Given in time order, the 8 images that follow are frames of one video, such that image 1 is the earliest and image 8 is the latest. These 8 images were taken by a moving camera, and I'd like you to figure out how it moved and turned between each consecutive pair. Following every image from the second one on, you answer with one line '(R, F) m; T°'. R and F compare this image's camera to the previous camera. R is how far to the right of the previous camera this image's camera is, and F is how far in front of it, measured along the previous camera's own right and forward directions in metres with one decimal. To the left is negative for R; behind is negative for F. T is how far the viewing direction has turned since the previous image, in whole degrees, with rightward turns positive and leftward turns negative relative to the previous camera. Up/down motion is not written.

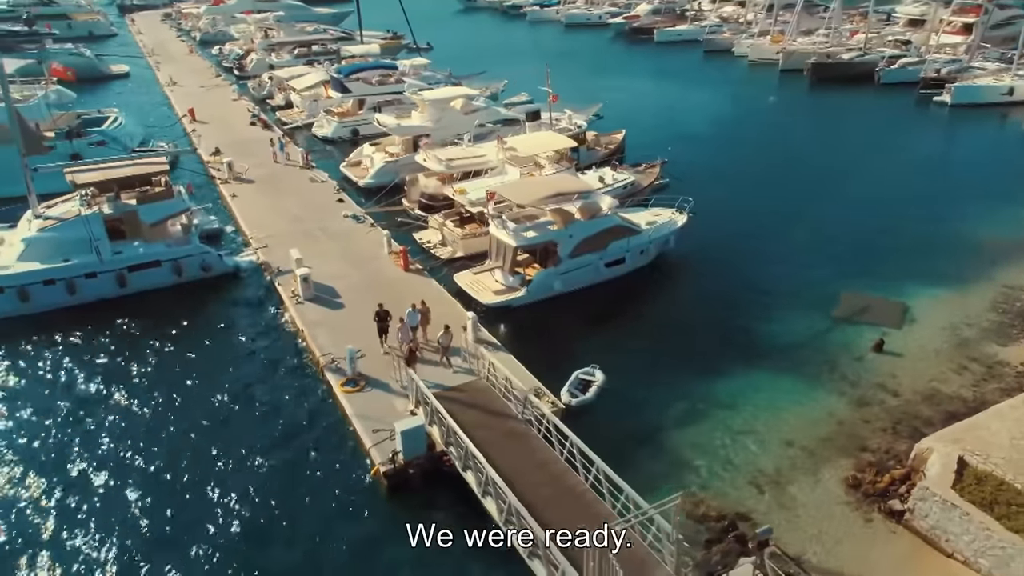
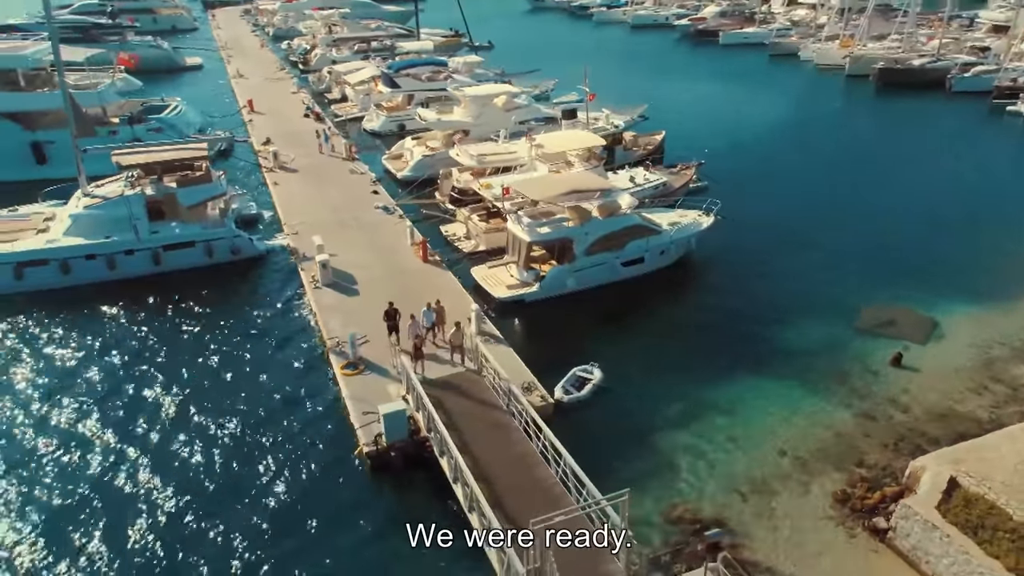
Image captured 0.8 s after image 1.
(+1.7, 0.0) m; -5°
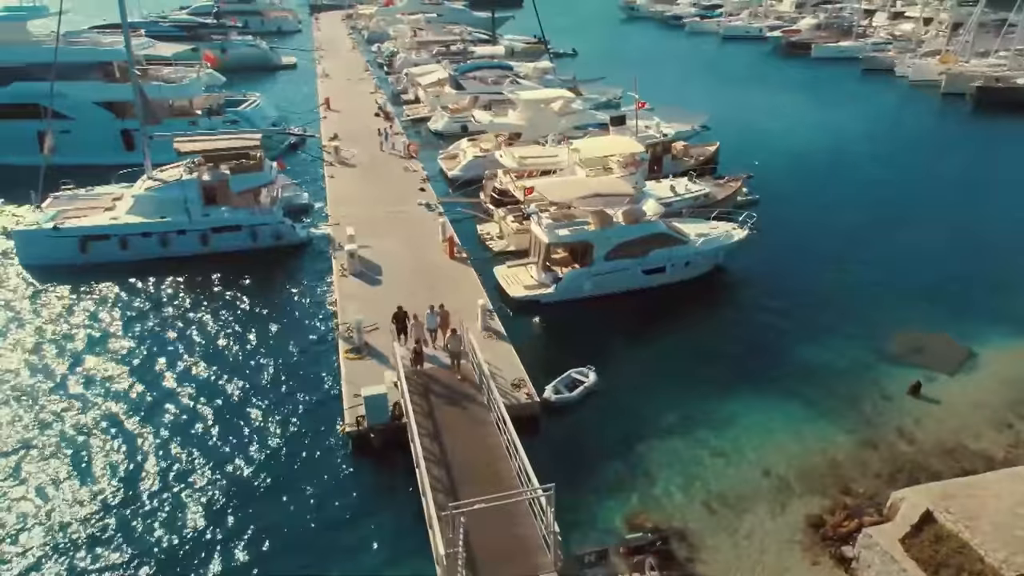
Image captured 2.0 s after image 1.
(+2.3, -0.1) m; -7°
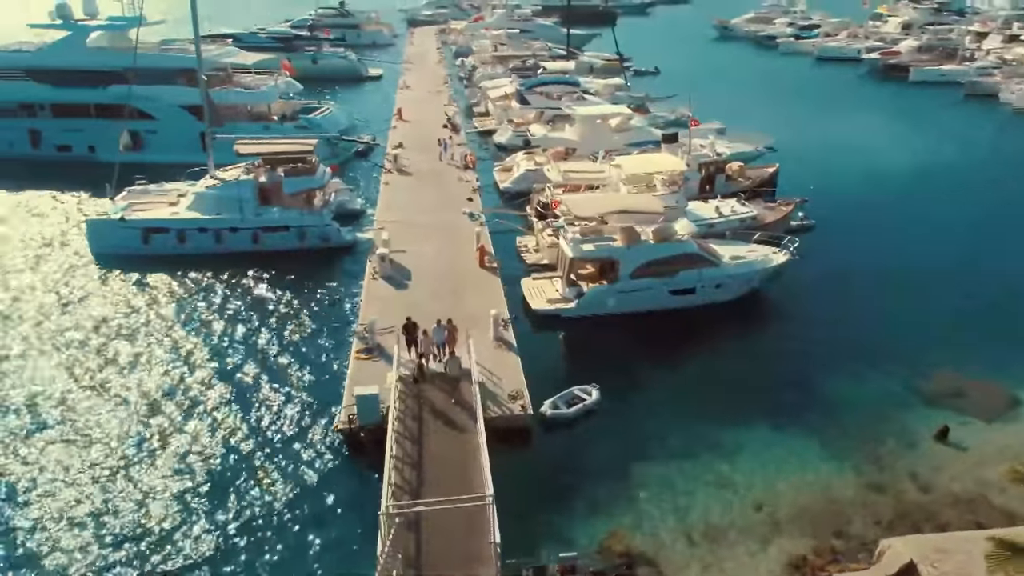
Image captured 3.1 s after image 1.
(+2.1, +0.1) m; -7°
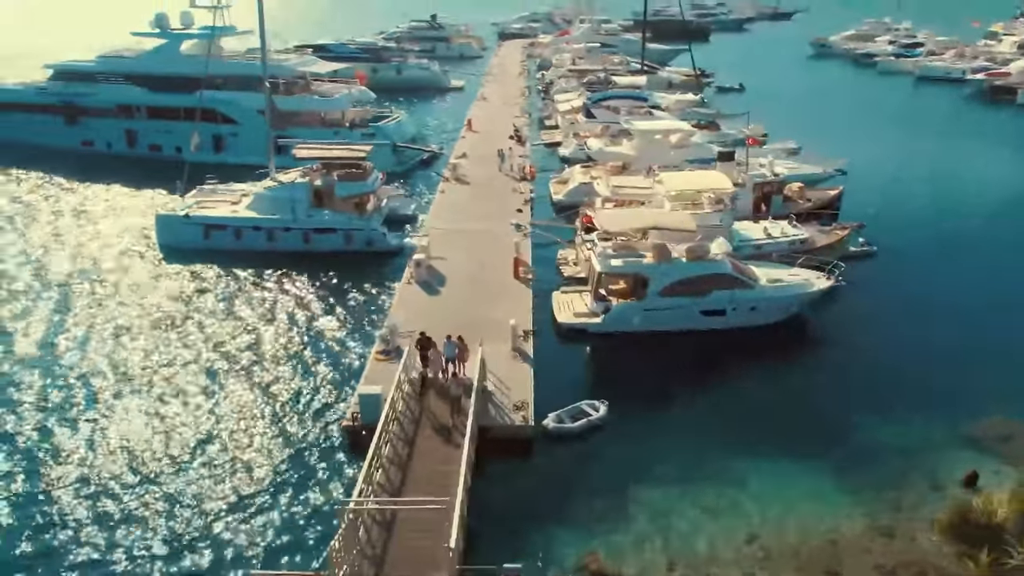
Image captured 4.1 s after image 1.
(+1.9, +0.1) m; -7°
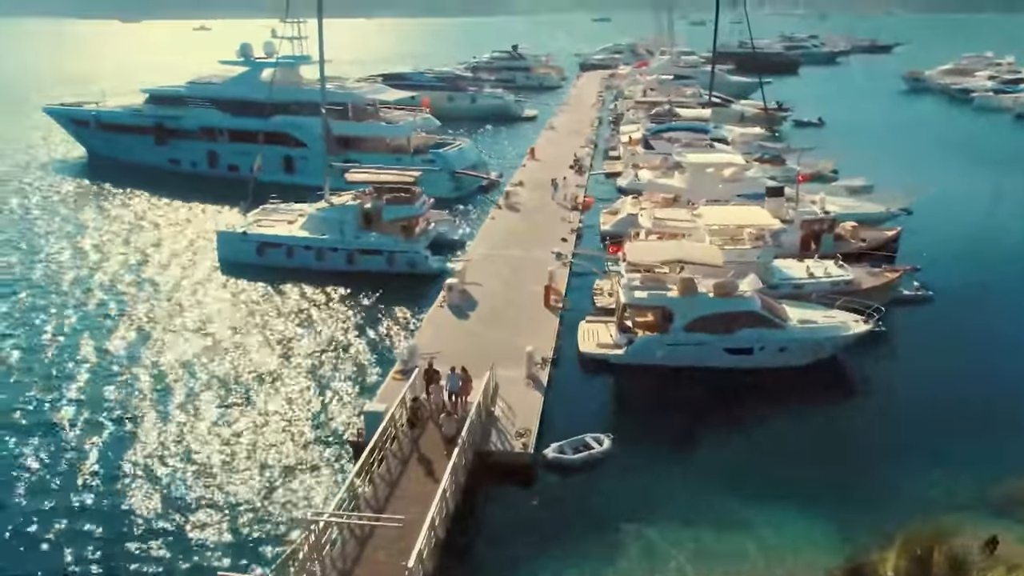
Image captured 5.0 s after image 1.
(+1.8, -0.1) m; -6°
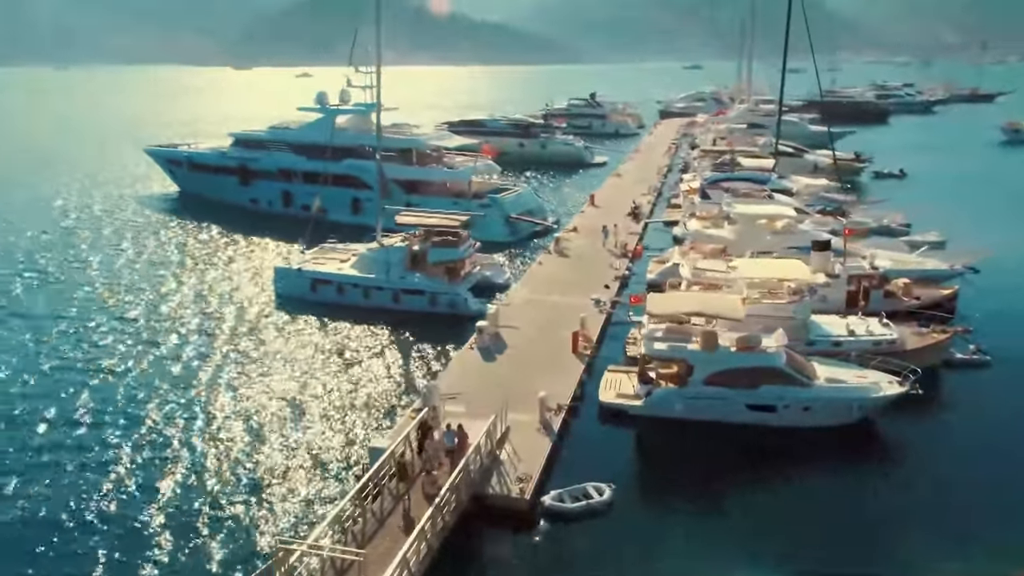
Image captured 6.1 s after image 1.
(+1.9, -0.3) m; -7°
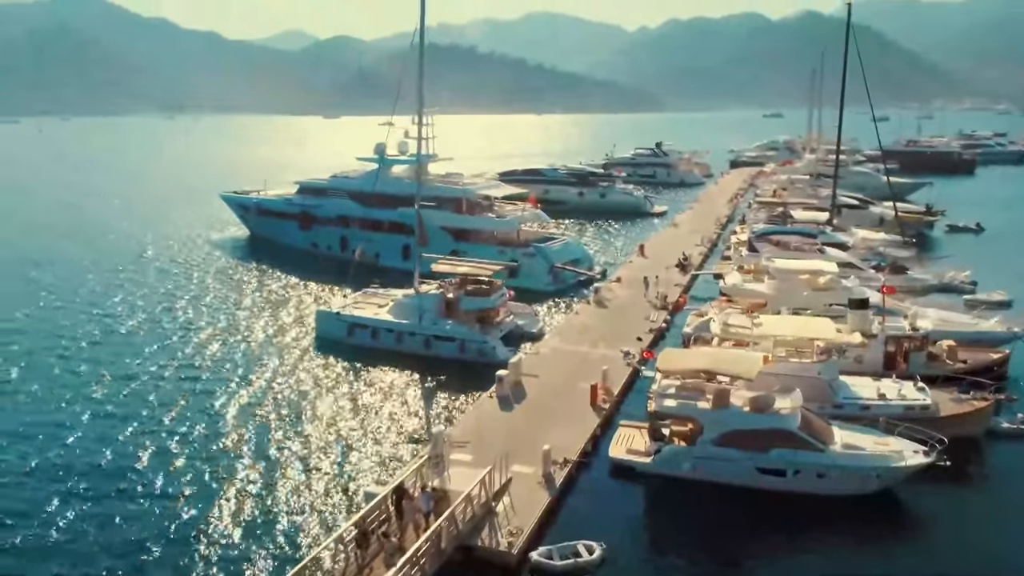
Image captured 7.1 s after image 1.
(+2.0, -0.2) m; -6°
